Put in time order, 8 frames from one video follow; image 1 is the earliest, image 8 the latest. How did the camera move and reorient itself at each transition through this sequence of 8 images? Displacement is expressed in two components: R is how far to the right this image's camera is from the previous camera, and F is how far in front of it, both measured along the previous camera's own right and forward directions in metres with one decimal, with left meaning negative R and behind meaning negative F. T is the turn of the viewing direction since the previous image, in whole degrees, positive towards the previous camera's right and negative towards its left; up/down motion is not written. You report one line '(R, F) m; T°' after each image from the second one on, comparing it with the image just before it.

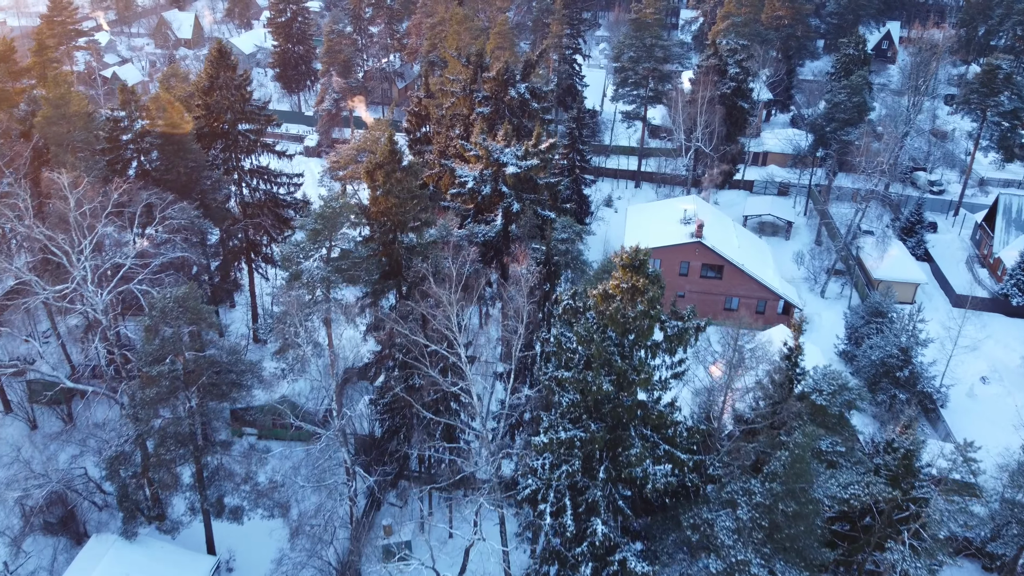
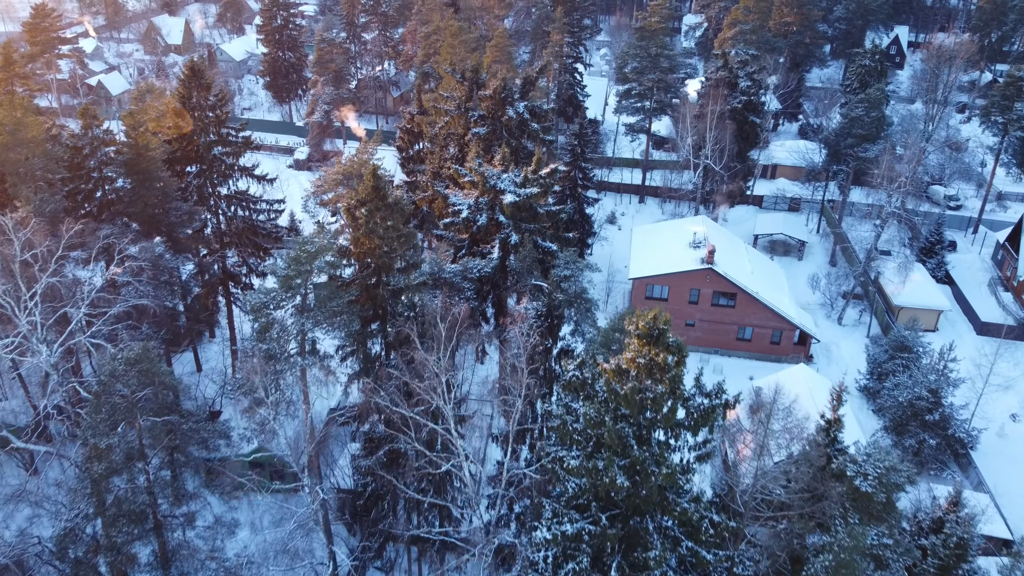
(0.0, +2.1) m; 0°
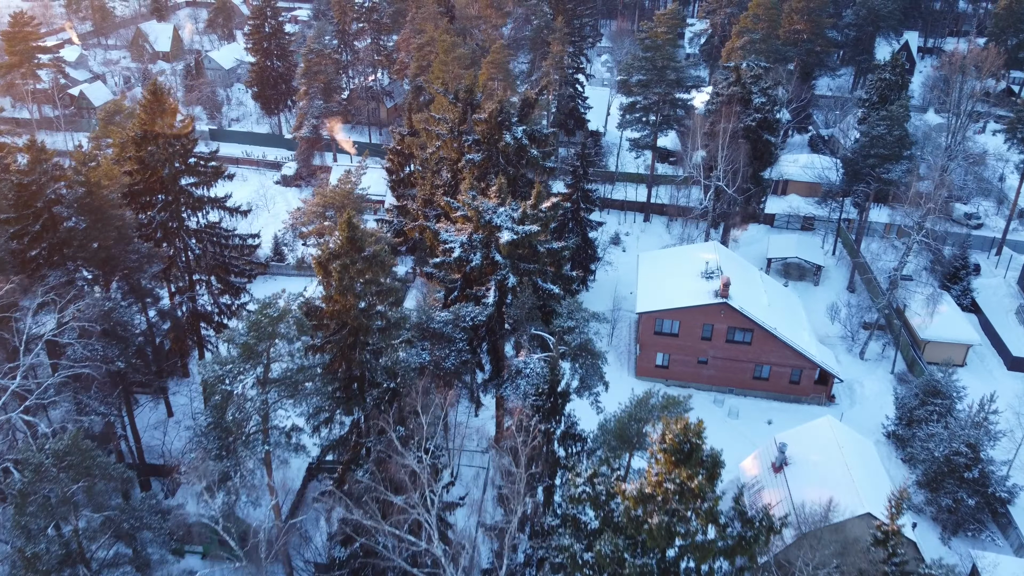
(0.0, +2.3) m; 0°
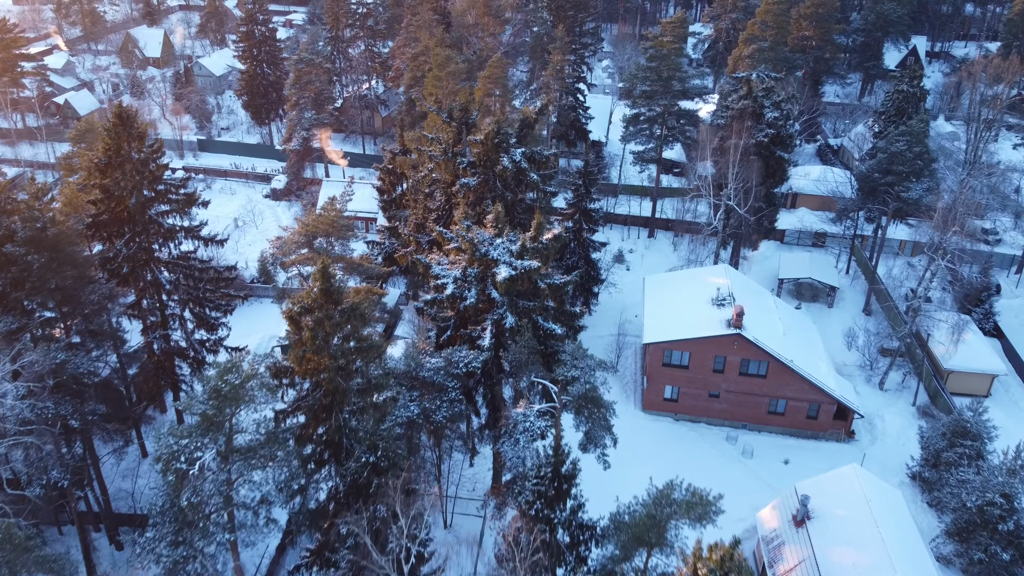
(0.0, +1.8) m; 0°
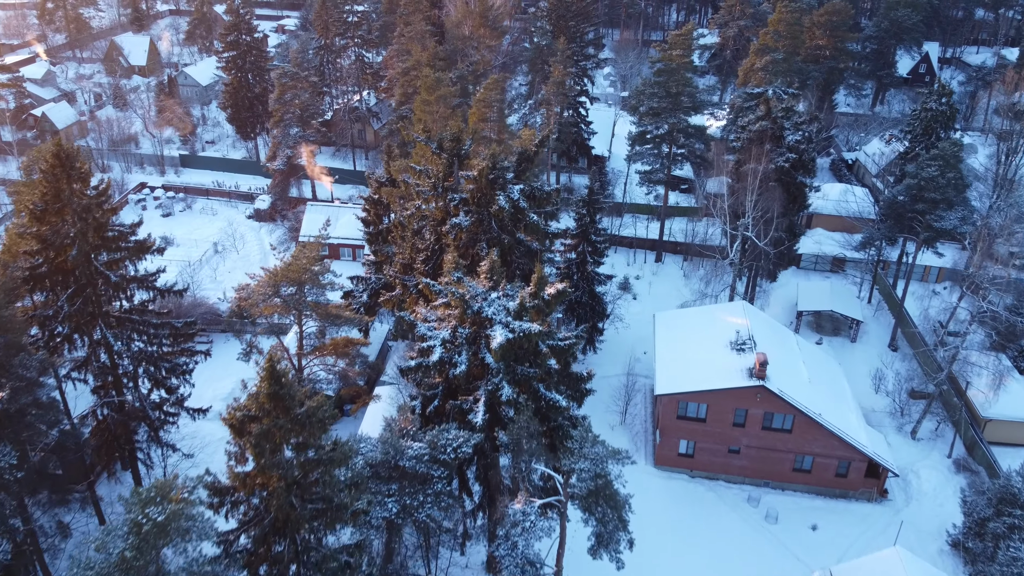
(0.0, +2.6) m; 0°
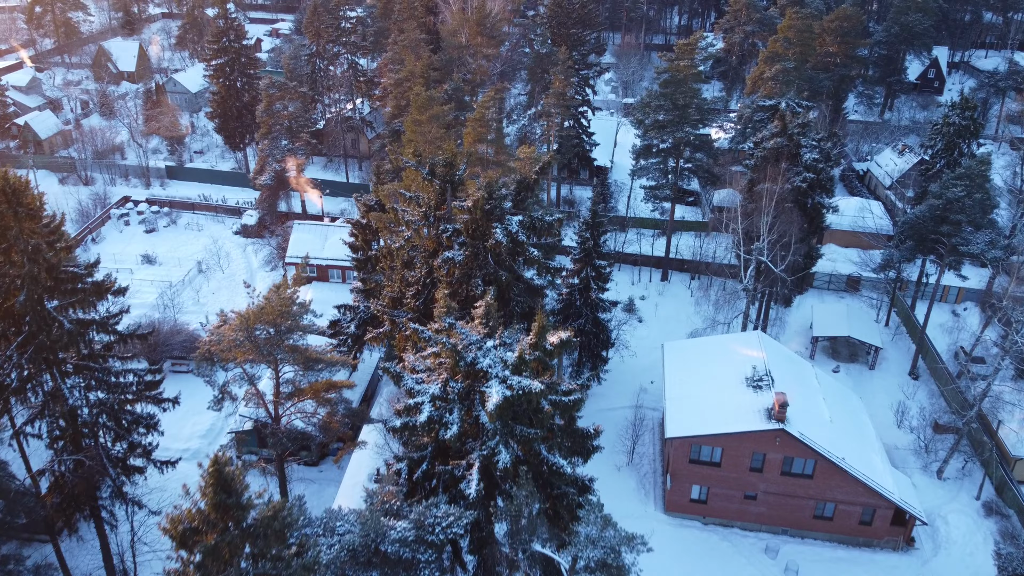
(0.0, +1.8) m; 0°
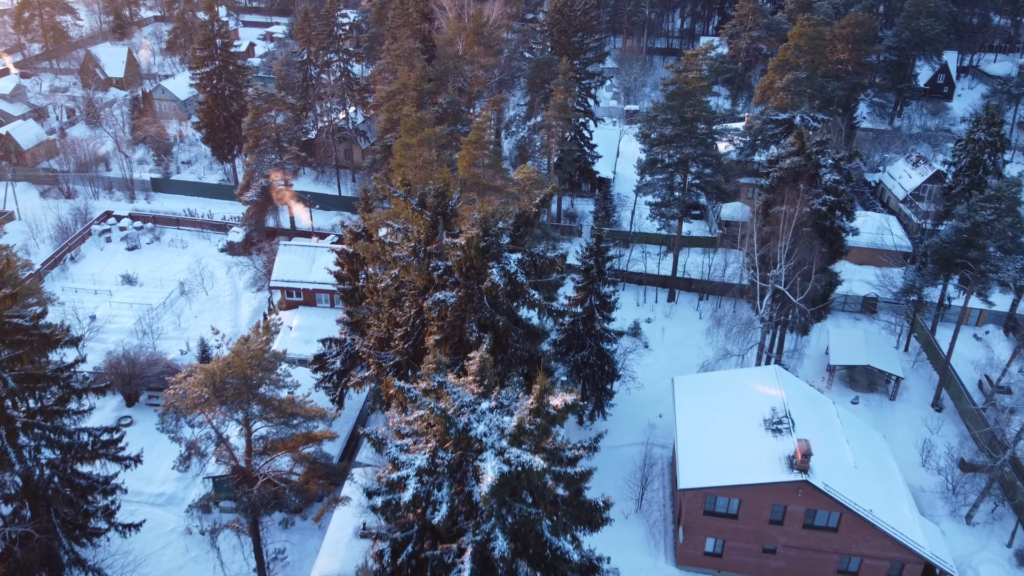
(0.0, +1.8) m; 0°
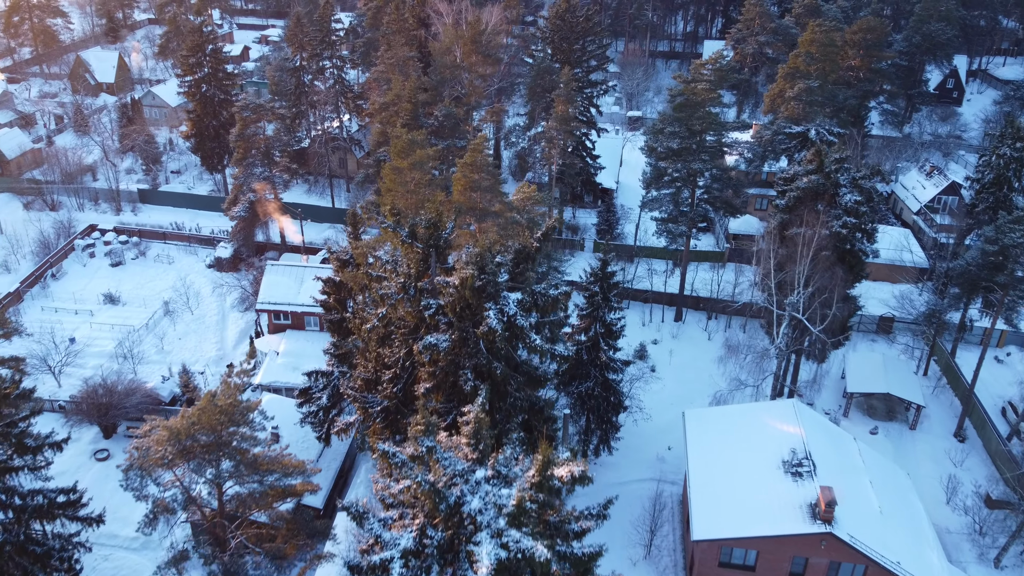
(0.0, +1.6) m; 0°
